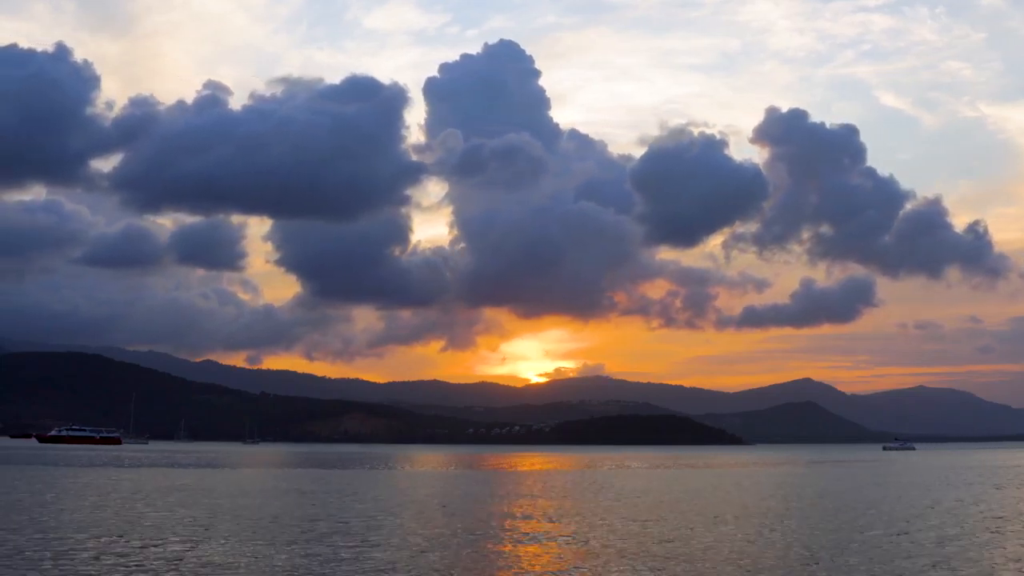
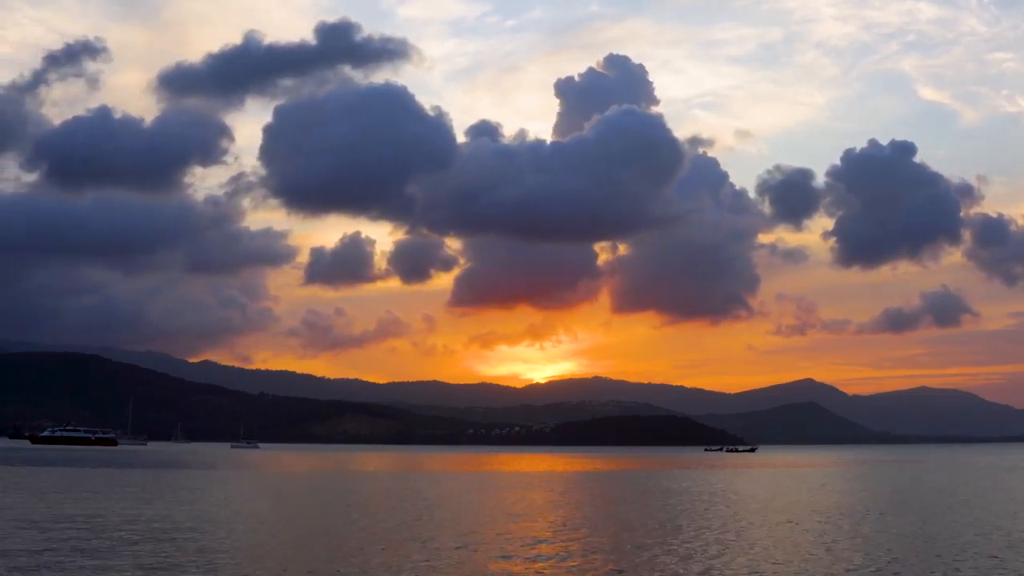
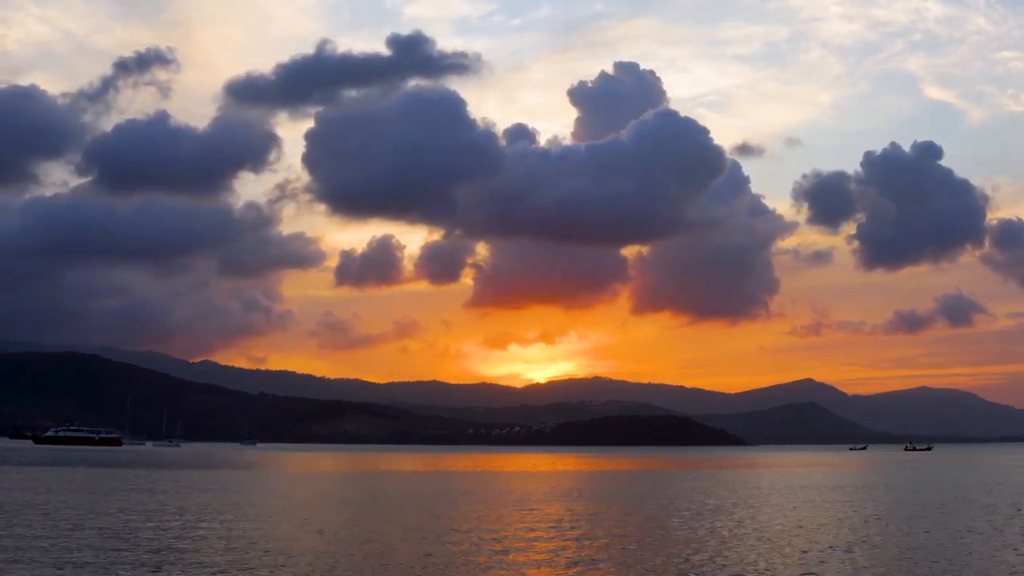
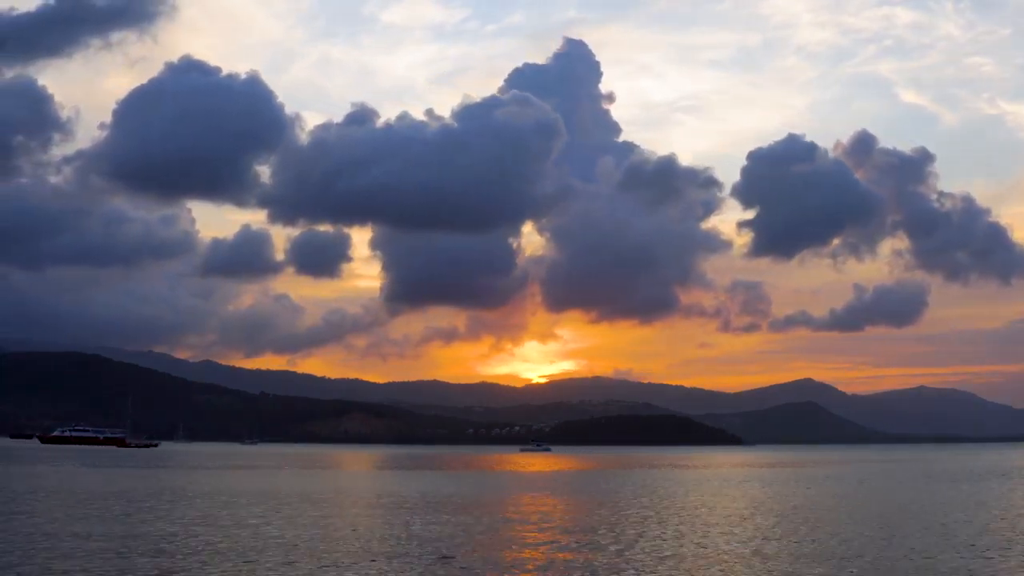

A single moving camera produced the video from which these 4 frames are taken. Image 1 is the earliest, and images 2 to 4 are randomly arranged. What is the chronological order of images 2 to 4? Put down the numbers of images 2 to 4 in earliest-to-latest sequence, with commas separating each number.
4, 2, 3
